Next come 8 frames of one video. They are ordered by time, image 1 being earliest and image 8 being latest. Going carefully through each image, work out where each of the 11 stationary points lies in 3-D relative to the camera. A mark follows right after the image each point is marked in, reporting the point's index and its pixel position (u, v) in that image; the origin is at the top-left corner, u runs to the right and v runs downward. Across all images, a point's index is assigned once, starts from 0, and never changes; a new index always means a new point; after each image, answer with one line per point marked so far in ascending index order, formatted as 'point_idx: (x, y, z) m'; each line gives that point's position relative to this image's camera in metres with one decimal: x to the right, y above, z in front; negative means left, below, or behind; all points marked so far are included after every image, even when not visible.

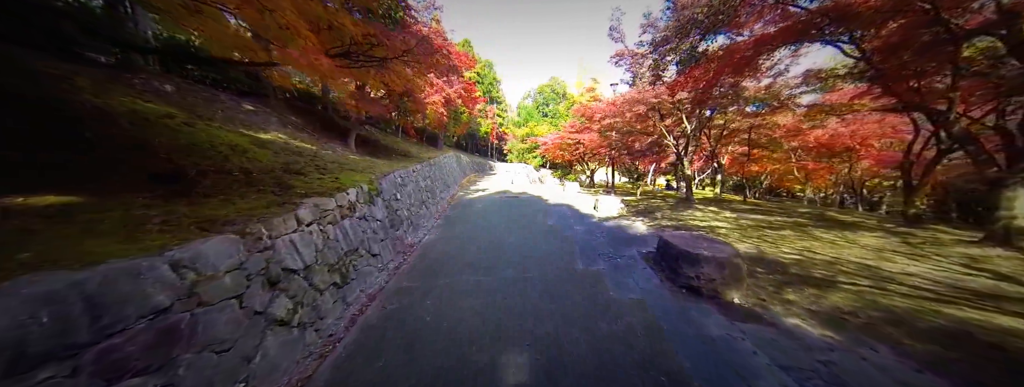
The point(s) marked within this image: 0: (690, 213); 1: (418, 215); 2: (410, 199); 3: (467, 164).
0: (+4.0, -0.4, +5.9) m
1: (-2.0, -0.6, +5.4) m
2: (-2.1, -0.2, +5.3) m
3: (-2.9, +2.0, +17.6) m
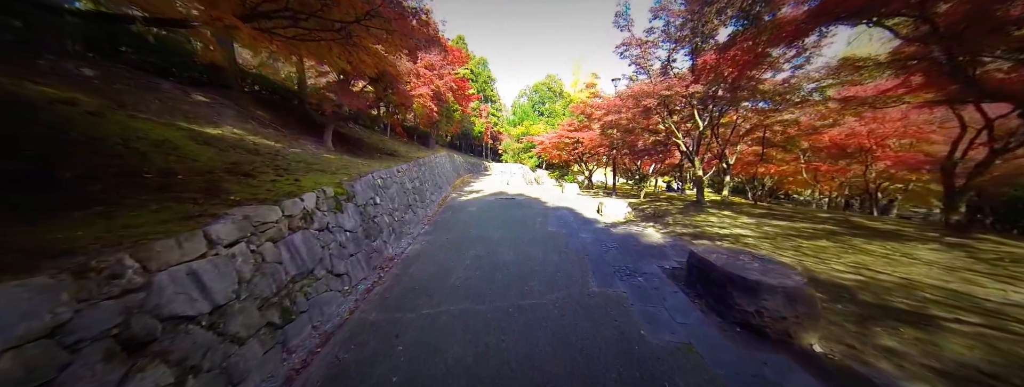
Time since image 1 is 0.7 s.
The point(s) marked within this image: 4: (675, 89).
0: (+3.9, -0.5, +5.4) m
1: (-2.1, -0.6, +4.8) m
2: (-2.1, -0.2, +4.7) m
3: (-3.1, +1.9, +16.9) m
4: (+4.2, +2.6, +6.4) m
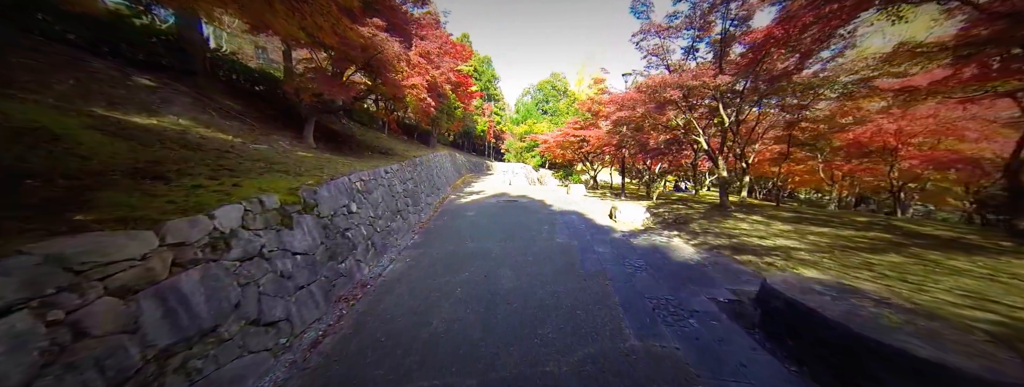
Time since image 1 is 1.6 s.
0: (+3.9, -0.6, +4.7) m
1: (-2.0, -0.7, +4.1) m
2: (-2.1, -0.3, +4.0) m
3: (-3.1, +1.9, +16.3) m
4: (+4.3, +2.5, +5.7) m
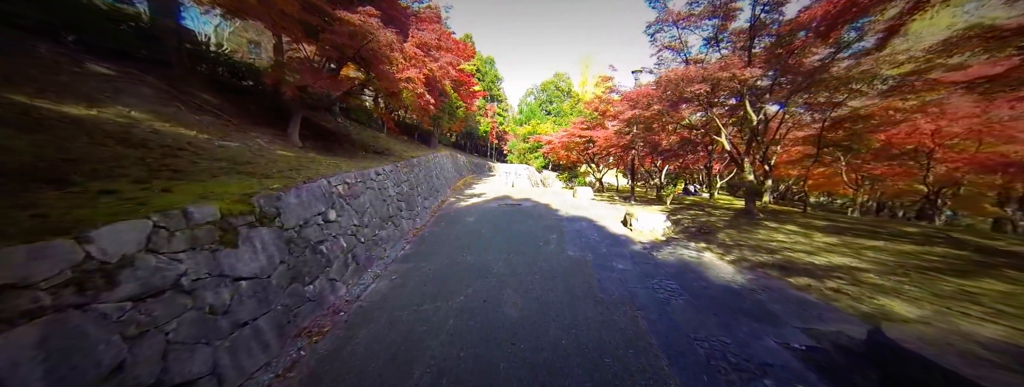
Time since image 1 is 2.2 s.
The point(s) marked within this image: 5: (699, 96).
0: (+4.0, -0.7, +4.2) m
1: (-1.9, -0.8, +3.6) m
2: (-2.0, -0.4, +3.5) m
3: (-2.9, +1.7, +15.8) m
4: (+4.3, +2.4, +5.2) m
5: (+4.2, +2.2, +5.9) m
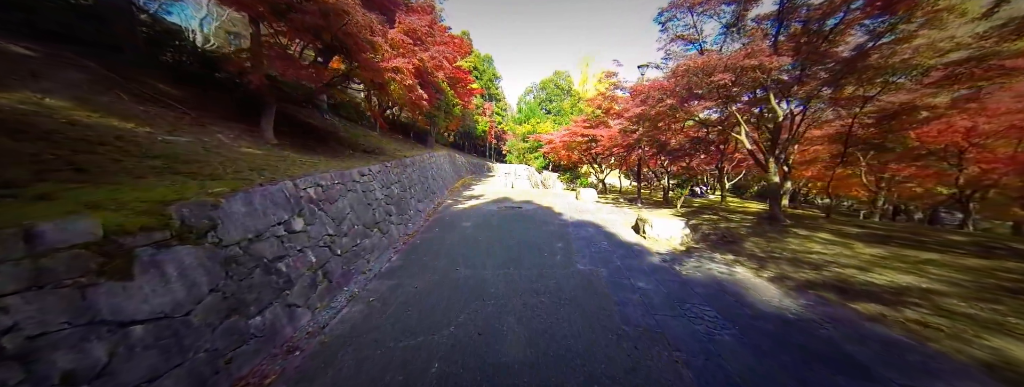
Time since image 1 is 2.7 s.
0: (+4.0, -0.7, +3.7) m
1: (-1.9, -0.8, +3.1) m
2: (-2.0, -0.4, +3.0) m
3: (-3.0, +1.7, +15.3) m
4: (+4.3, +2.3, +4.7) m
5: (+4.2, +2.1, +5.4) m
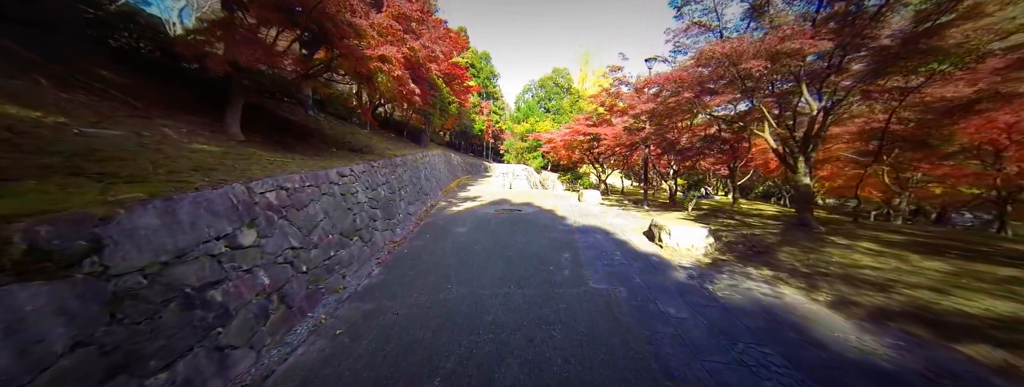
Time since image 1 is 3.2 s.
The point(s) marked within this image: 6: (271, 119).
0: (+4.0, -0.8, +3.2) m
1: (-1.9, -0.9, +2.6) m
2: (-2.0, -0.5, +2.5) m
3: (-3.0, +1.6, +14.7) m
4: (+4.3, +2.3, +4.2) m
5: (+4.2, +2.1, +5.0) m
6: (-4.8, +1.5, +5.4) m
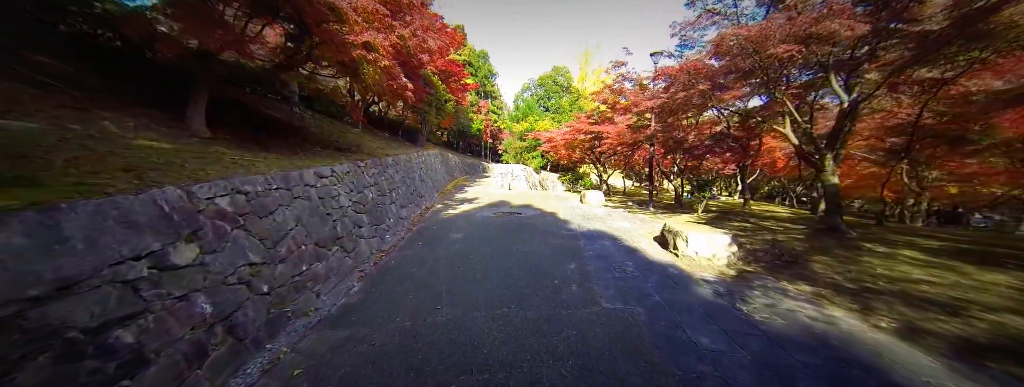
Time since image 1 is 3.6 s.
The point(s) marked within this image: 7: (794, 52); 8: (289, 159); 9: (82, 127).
0: (+4.0, -0.8, +2.9) m
1: (-1.9, -0.9, +2.2) m
2: (-2.0, -0.5, +2.1) m
3: (-3.1, +1.6, +14.3) m
4: (+4.3, +2.2, +3.9) m
5: (+4.2, +2.1, +4.6) m
6: (-4.9, +1.5, +4.9) m
7: (+4.1, +2.1, +4.4) m
8: (-3.1, +0.5, +3.7) m
9: (-3.6, +0.5, +2.3) m
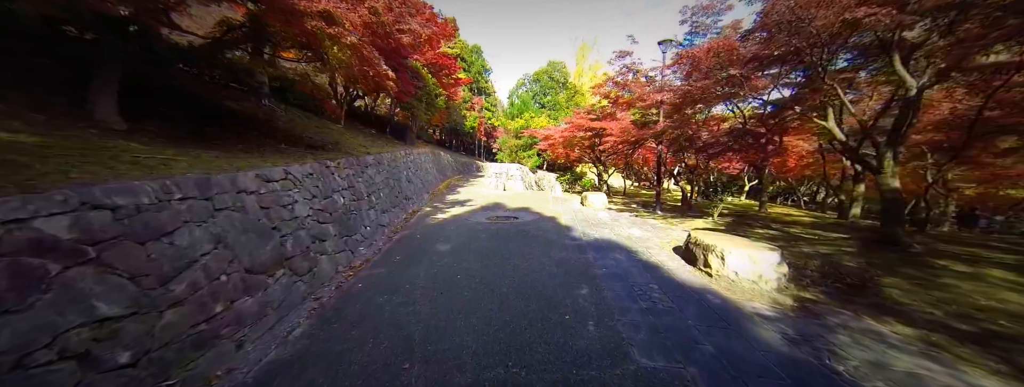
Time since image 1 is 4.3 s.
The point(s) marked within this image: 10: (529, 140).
0: (+4.0, -0.9, +2.2) m
1: (-1.9, -1.0, +1.5) m
2: (-2.0, -0.6, +1.3) m
3: (-3.3, +1.5, +13.6) m
4: (+4.3, +2.2, +3.2) m
5: (+4.1, +2.0, +4.0) m
6: (-4.9, +1.4, +4.1) m
7: (+4.0, +2.1, +3.7) m
8: (-3.2, +0.4, +2.9) m
9: (-3.7, +0.5, +1.5) m
10: (+1.0, +3.1, +15.7) m
